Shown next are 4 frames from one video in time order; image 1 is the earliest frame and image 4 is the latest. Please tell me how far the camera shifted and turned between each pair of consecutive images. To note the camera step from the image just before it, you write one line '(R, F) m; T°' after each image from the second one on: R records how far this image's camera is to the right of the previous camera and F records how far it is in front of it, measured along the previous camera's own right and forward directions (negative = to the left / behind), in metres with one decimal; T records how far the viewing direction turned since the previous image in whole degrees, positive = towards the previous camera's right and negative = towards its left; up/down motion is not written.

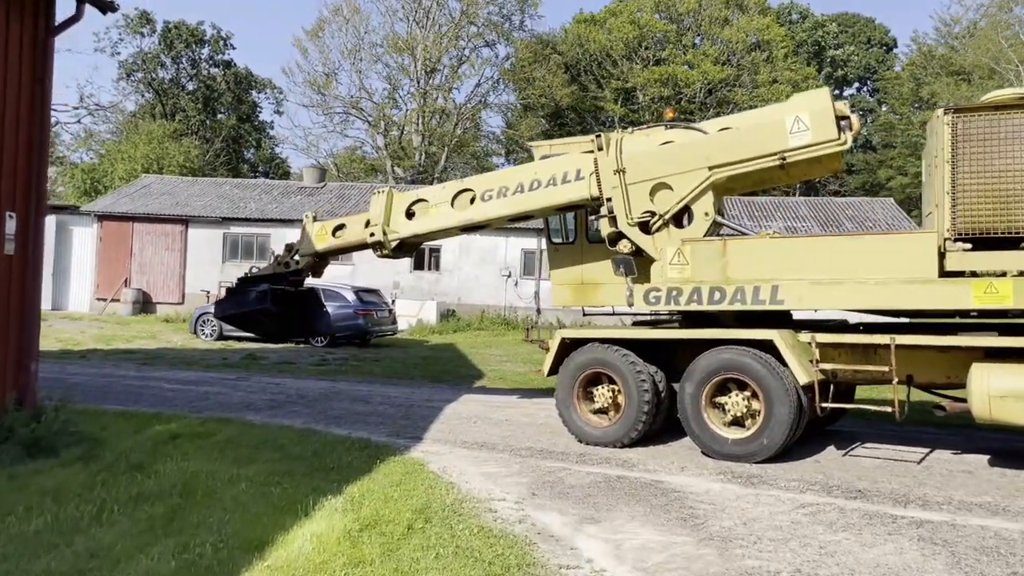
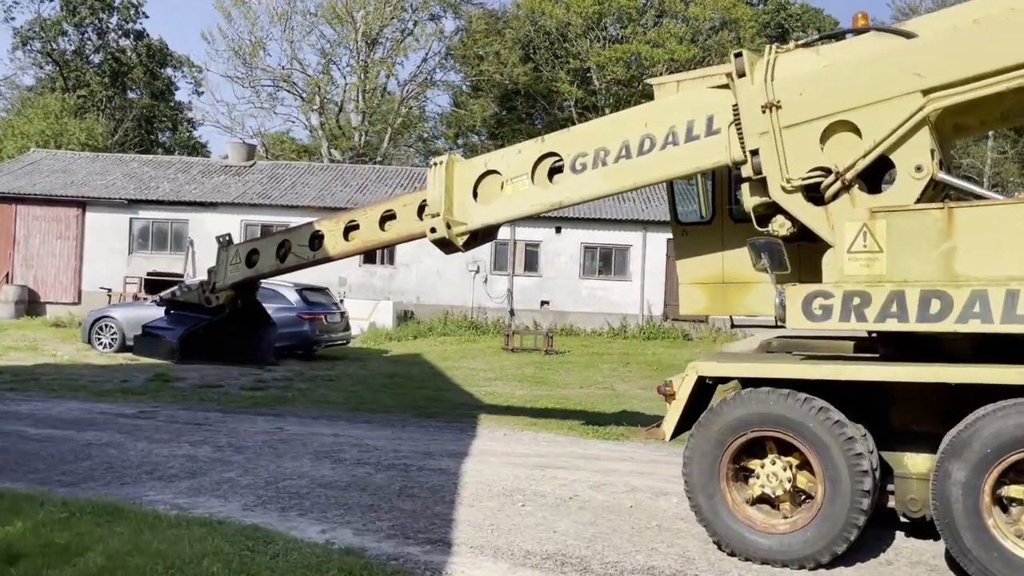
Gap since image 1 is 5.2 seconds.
(-1.0, +3.6) m; +5°
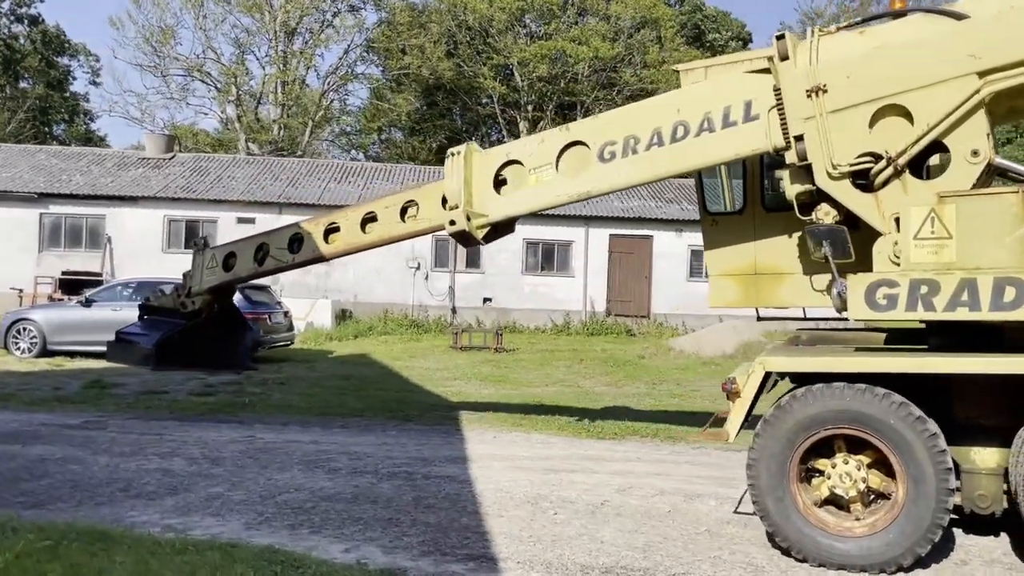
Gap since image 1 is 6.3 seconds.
(-0.8, +0.5) m; +6°
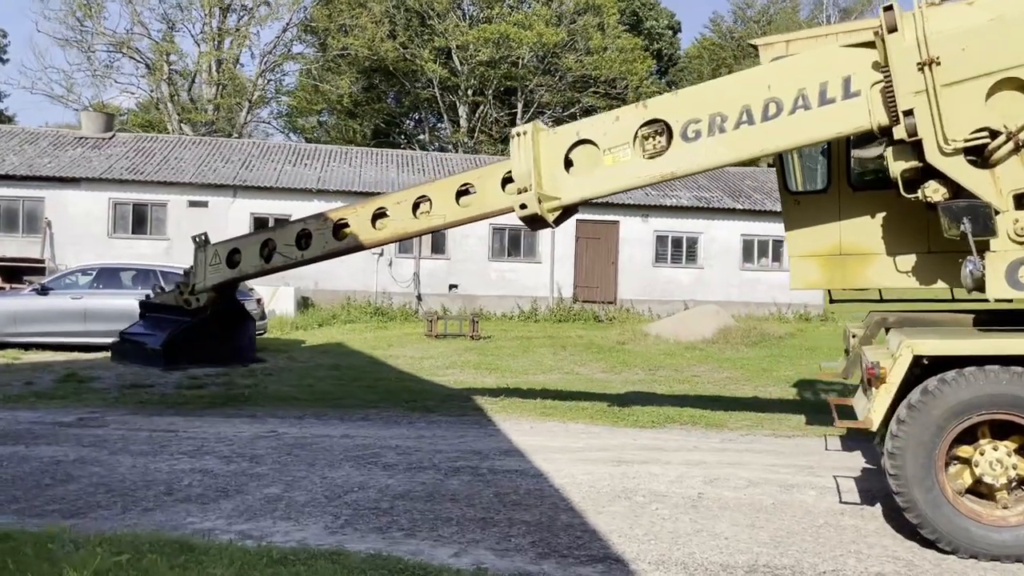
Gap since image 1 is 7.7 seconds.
(-1.1, +0.4) m; +5°
